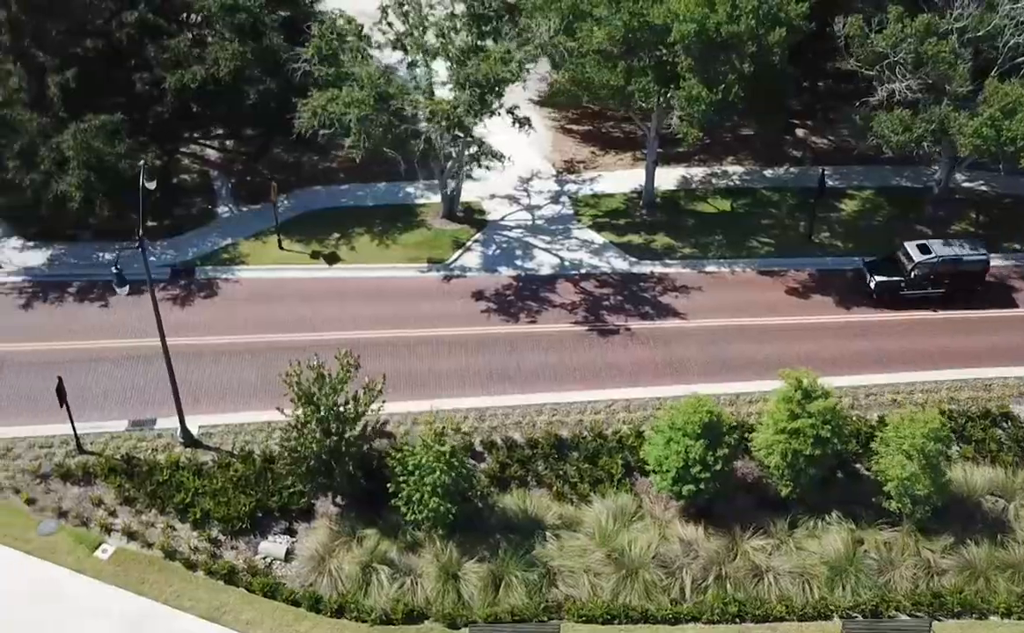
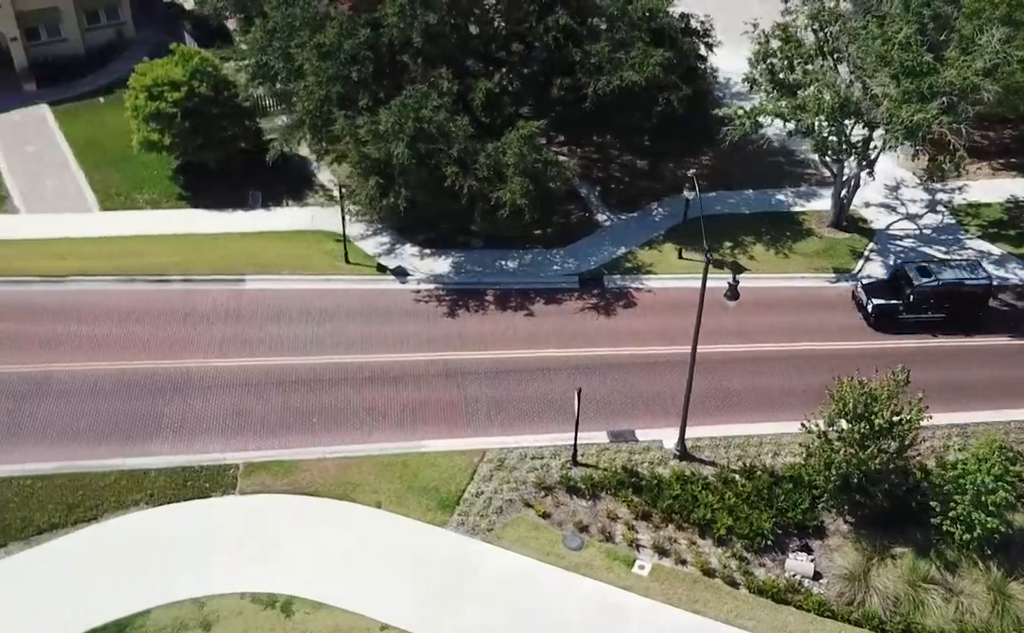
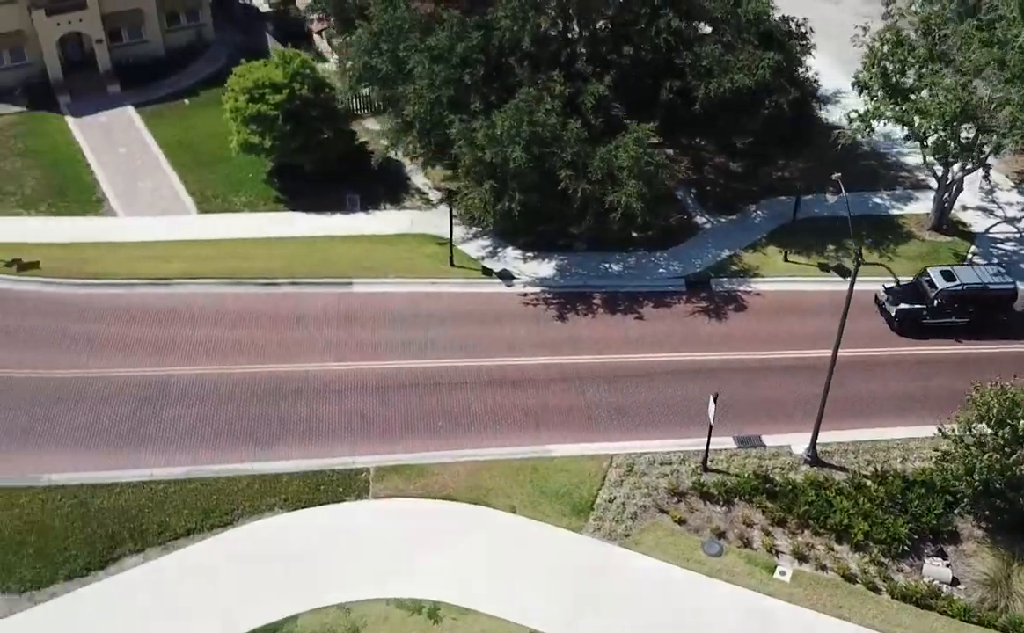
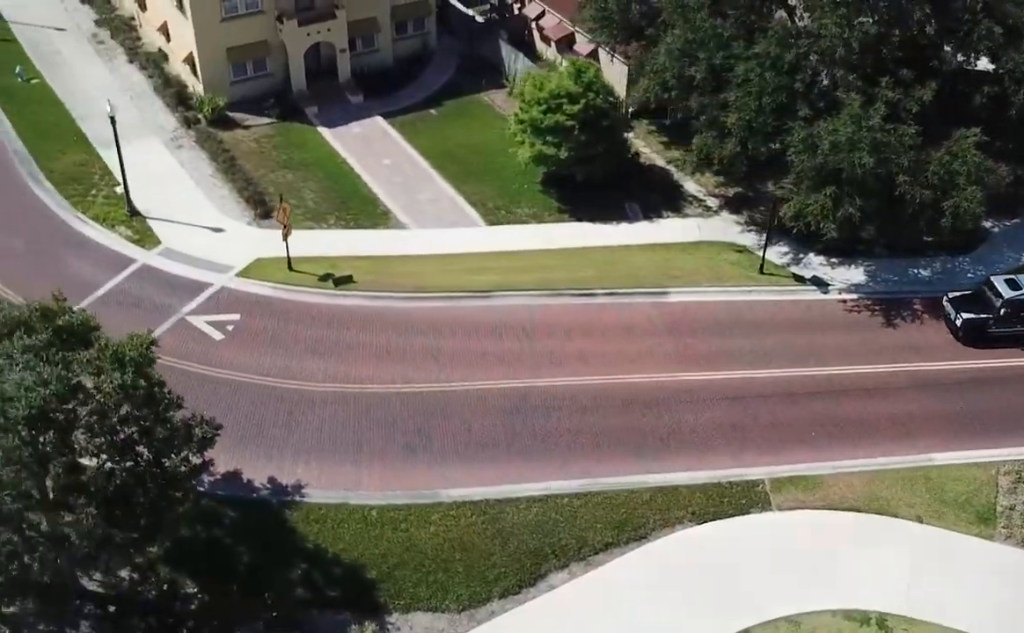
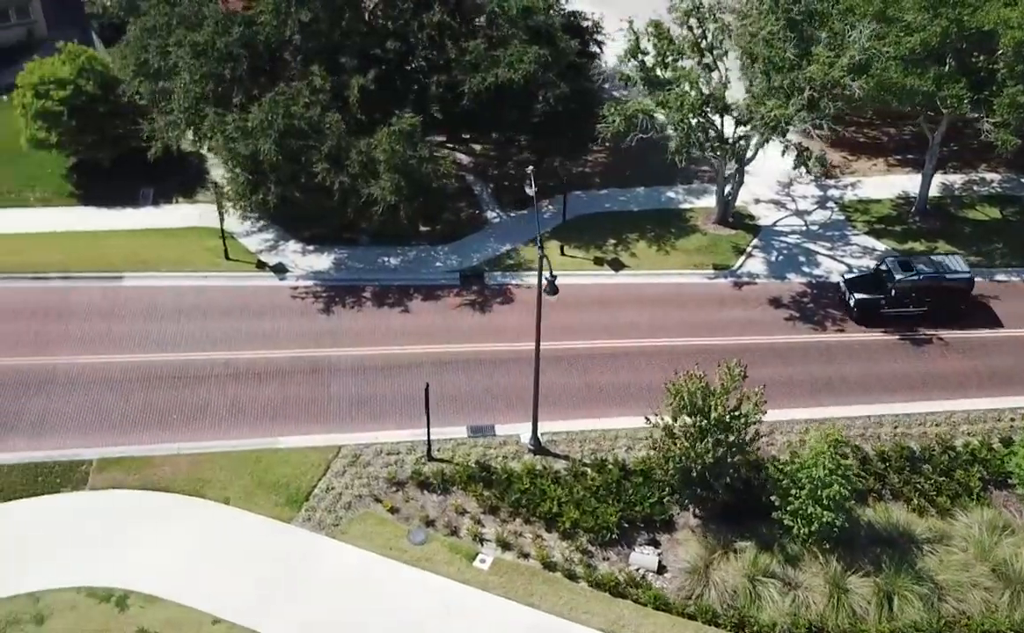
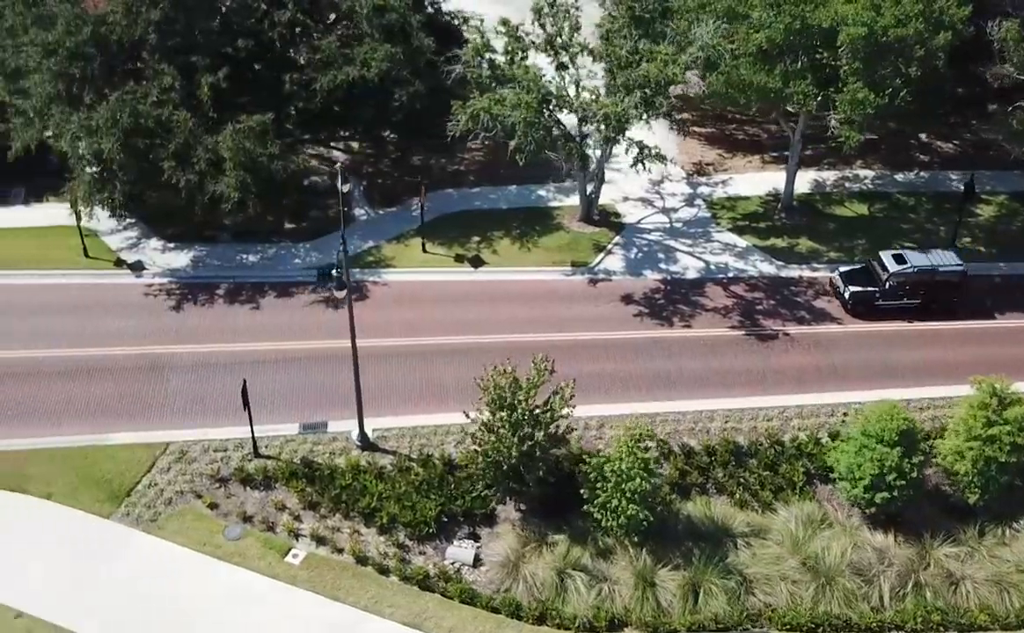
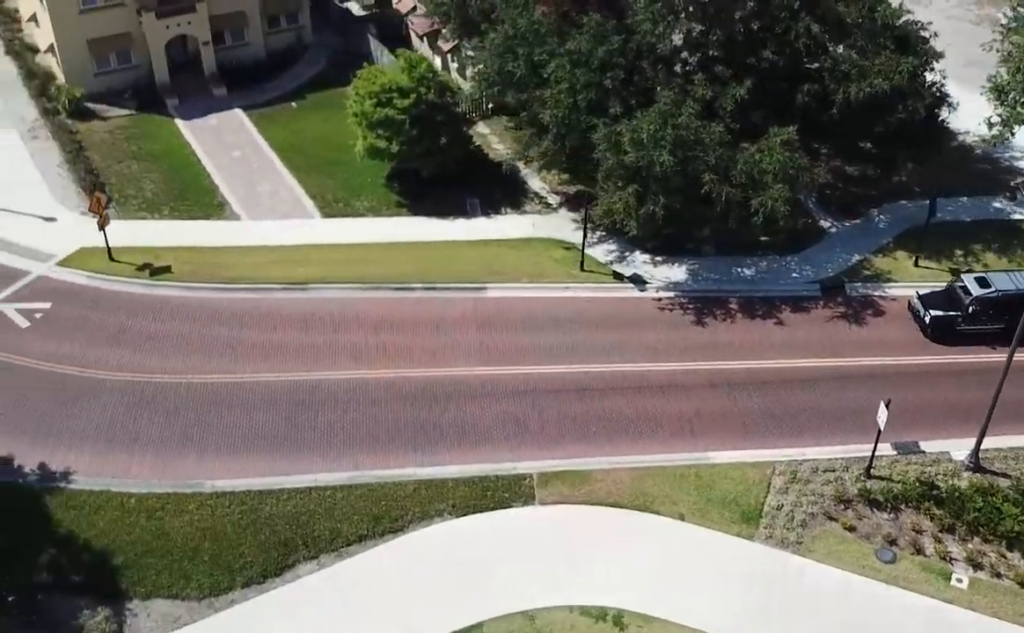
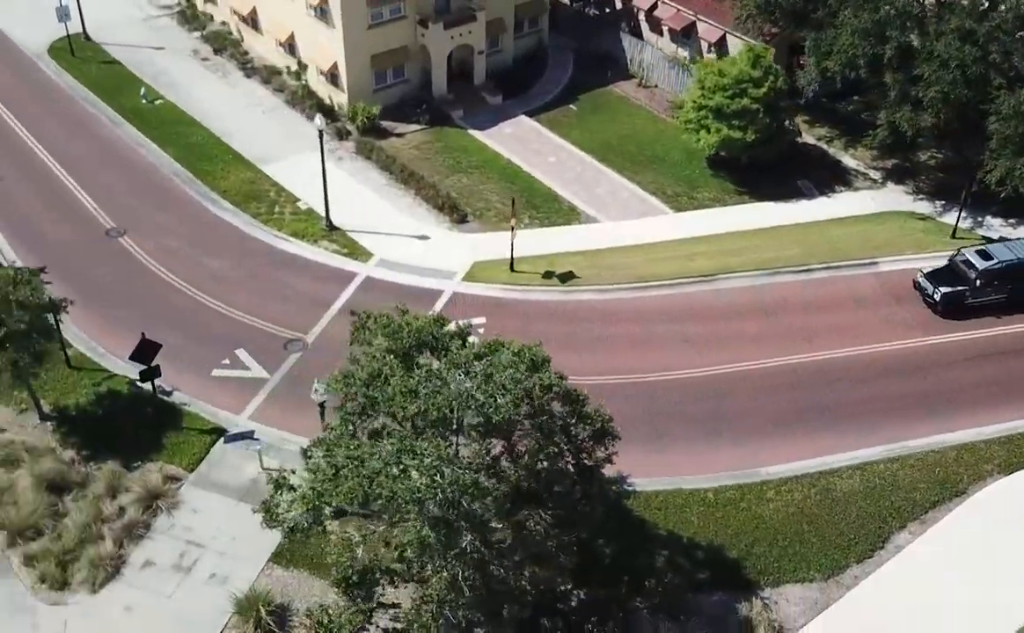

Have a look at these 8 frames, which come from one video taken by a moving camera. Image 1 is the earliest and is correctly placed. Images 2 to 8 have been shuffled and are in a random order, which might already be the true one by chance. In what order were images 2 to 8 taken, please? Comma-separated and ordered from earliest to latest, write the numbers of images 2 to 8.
6, 5, 2, 3, 7, 4, 8
